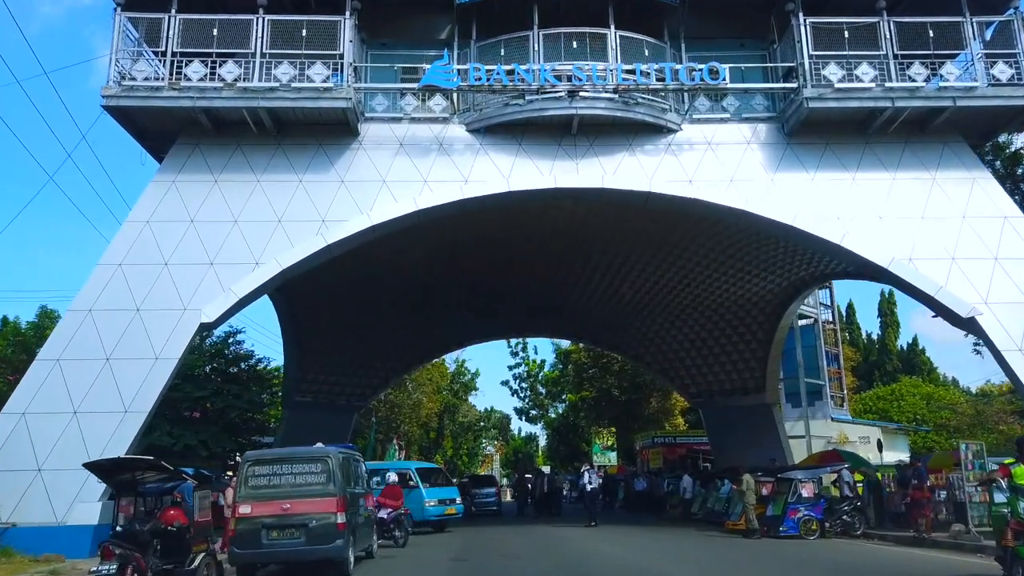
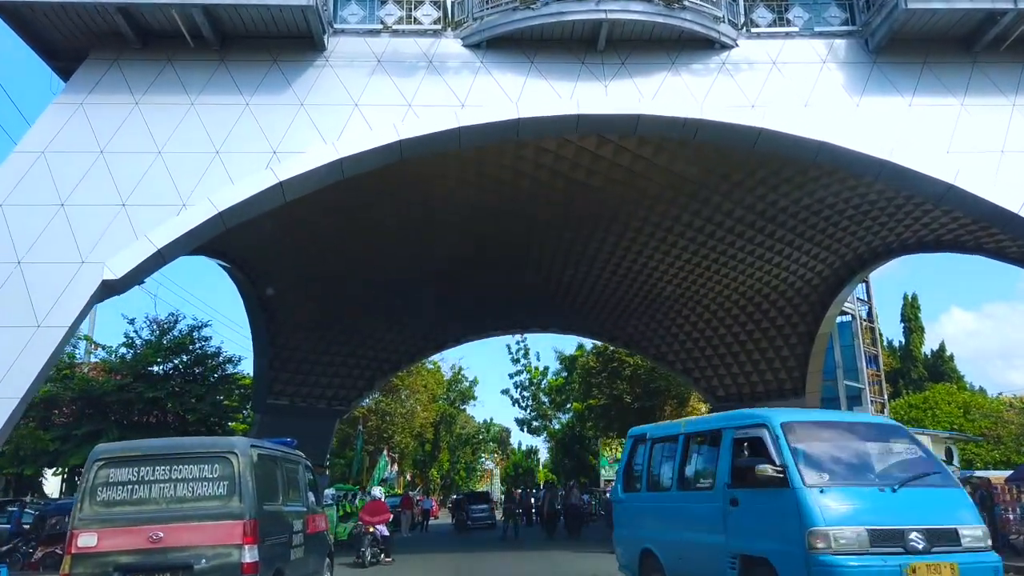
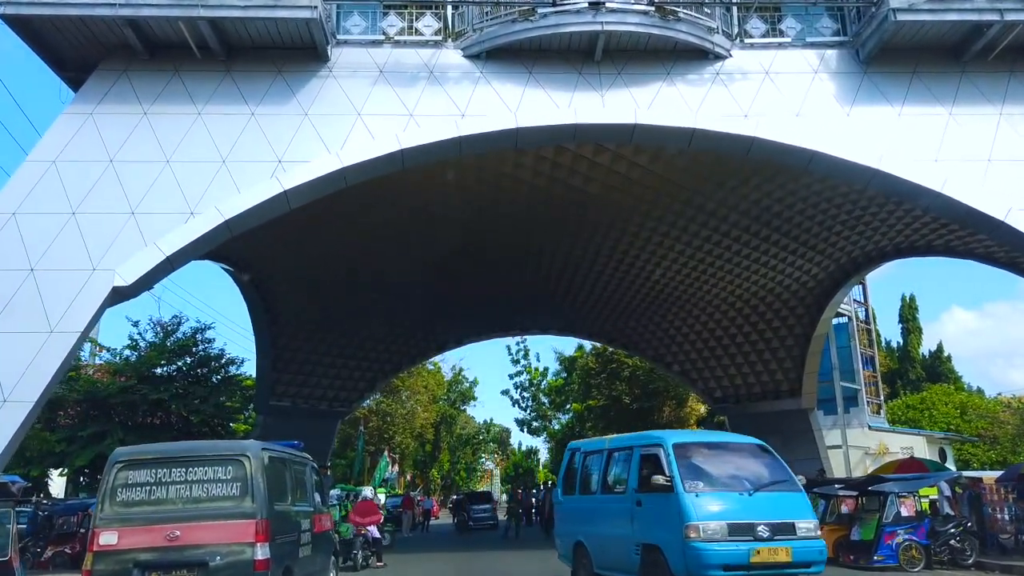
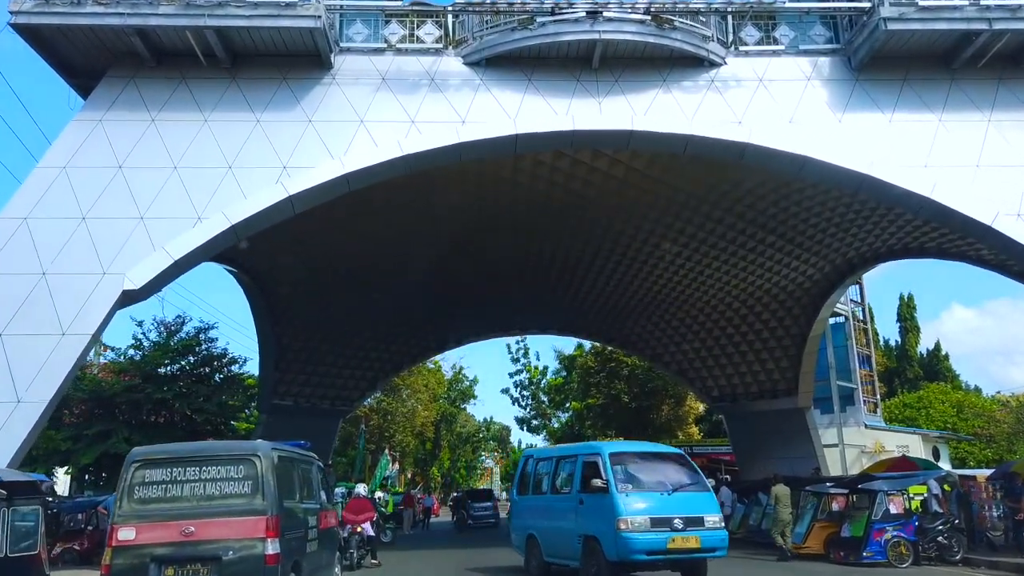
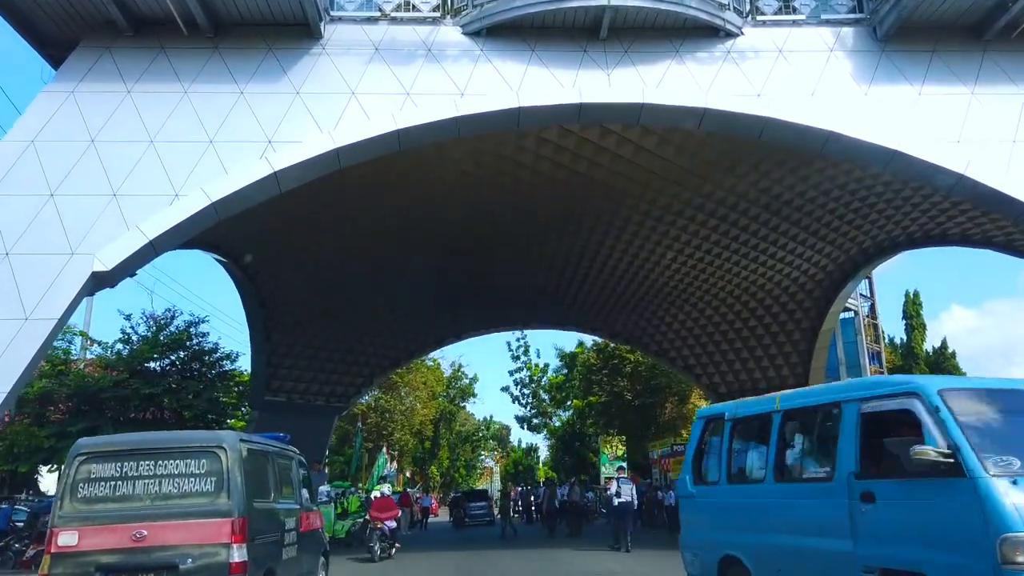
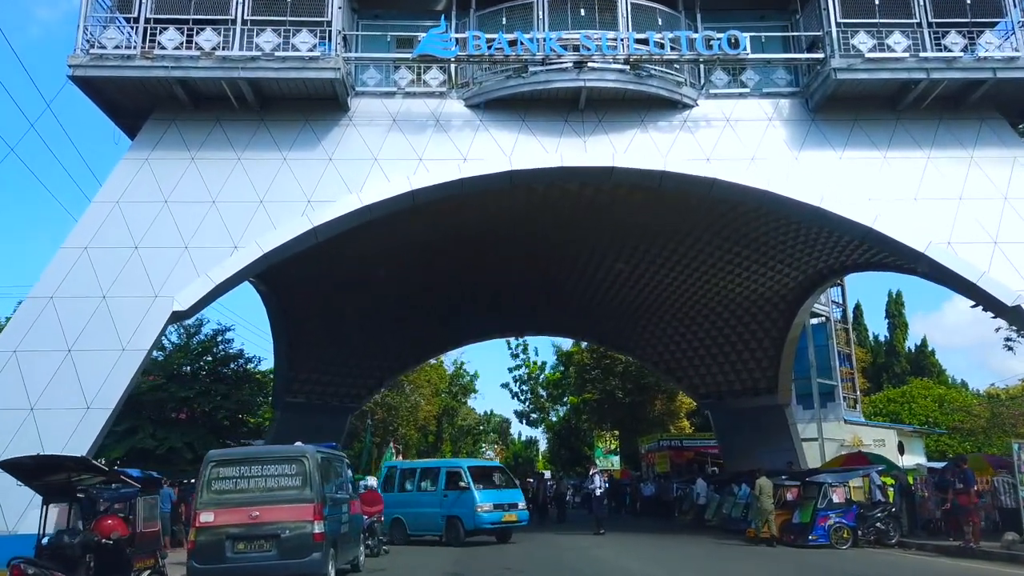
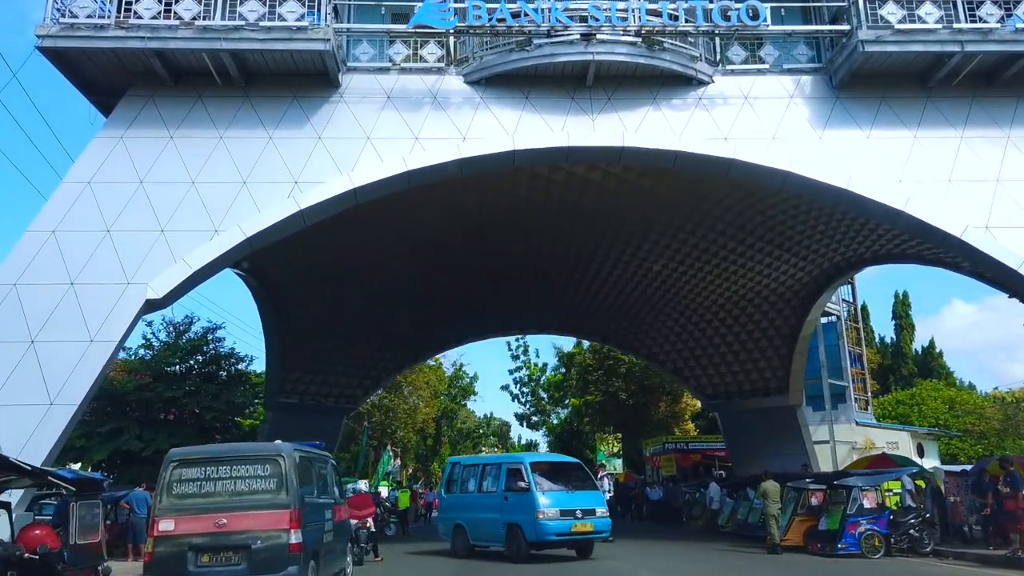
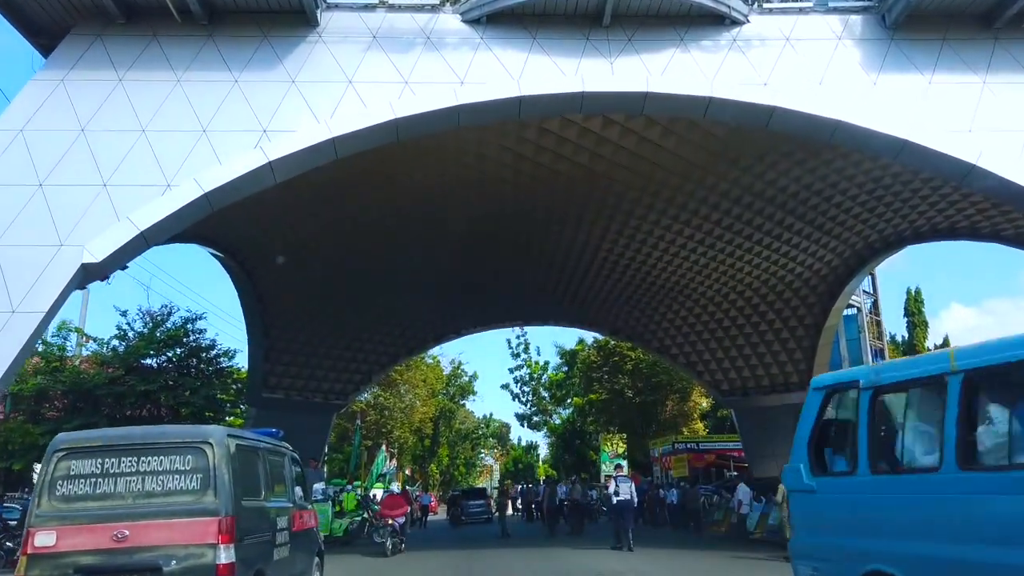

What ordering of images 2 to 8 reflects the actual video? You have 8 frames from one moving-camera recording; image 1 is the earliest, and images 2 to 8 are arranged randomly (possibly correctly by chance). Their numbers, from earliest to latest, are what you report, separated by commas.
6, 7, 4, 3, 2, 5, 8
